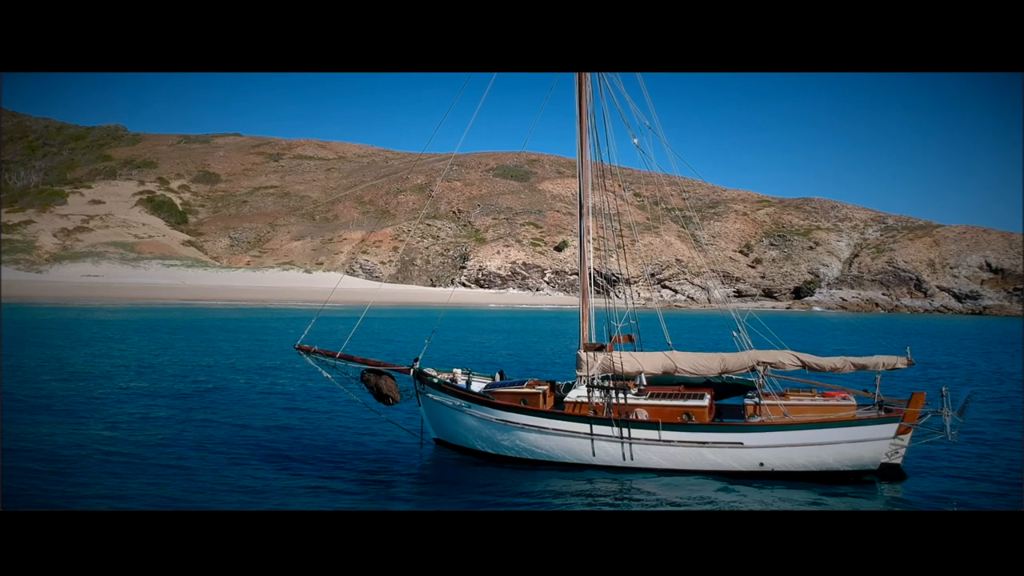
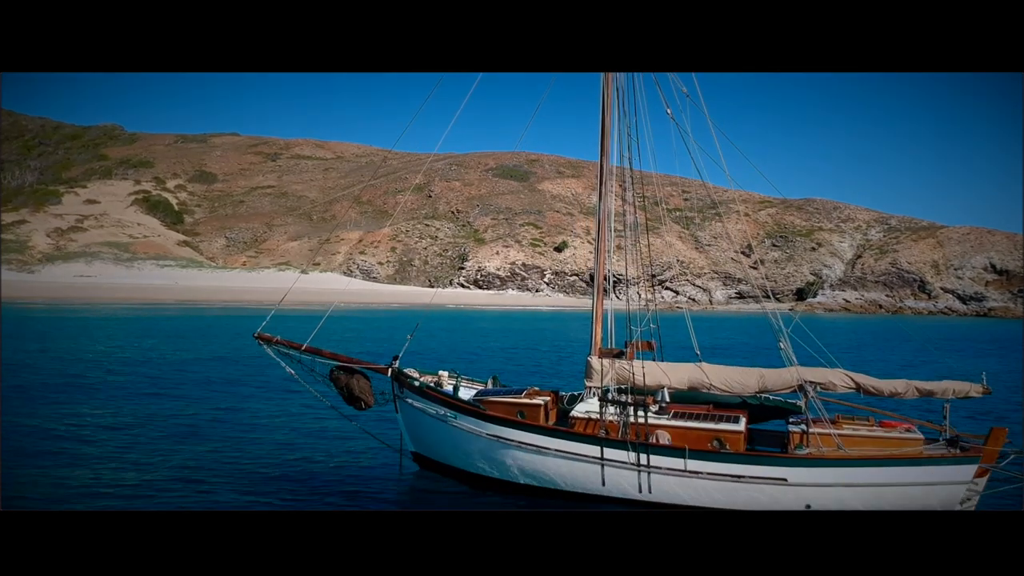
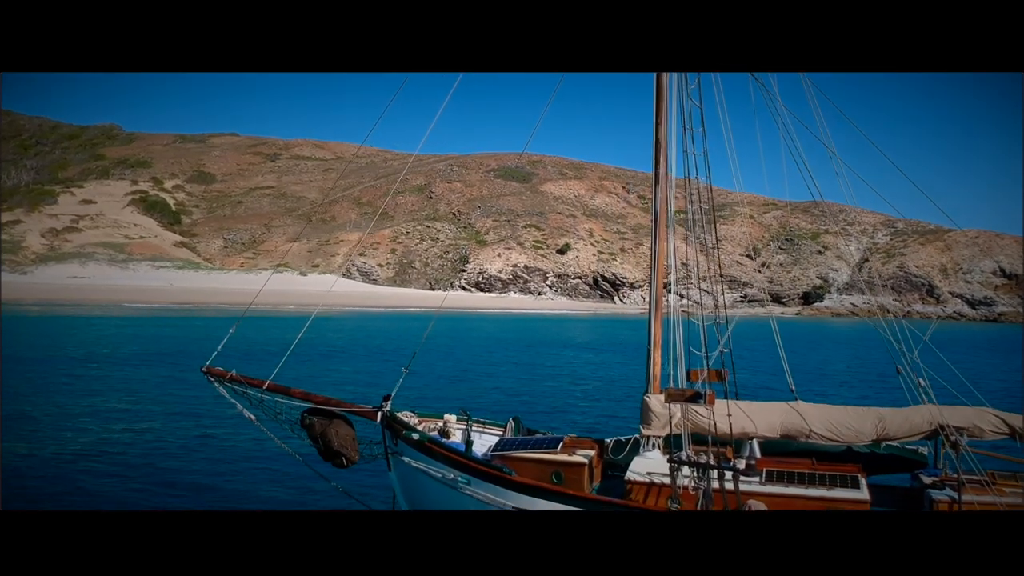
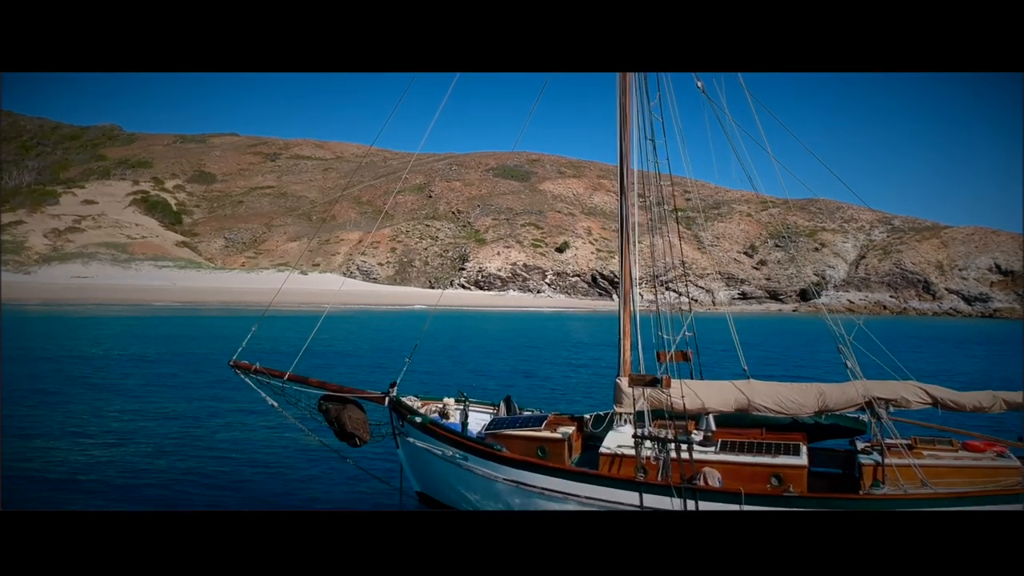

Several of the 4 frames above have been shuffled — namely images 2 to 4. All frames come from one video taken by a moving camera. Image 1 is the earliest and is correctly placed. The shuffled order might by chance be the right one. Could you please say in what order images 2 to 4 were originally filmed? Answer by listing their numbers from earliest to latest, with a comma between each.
2, 4, 3
